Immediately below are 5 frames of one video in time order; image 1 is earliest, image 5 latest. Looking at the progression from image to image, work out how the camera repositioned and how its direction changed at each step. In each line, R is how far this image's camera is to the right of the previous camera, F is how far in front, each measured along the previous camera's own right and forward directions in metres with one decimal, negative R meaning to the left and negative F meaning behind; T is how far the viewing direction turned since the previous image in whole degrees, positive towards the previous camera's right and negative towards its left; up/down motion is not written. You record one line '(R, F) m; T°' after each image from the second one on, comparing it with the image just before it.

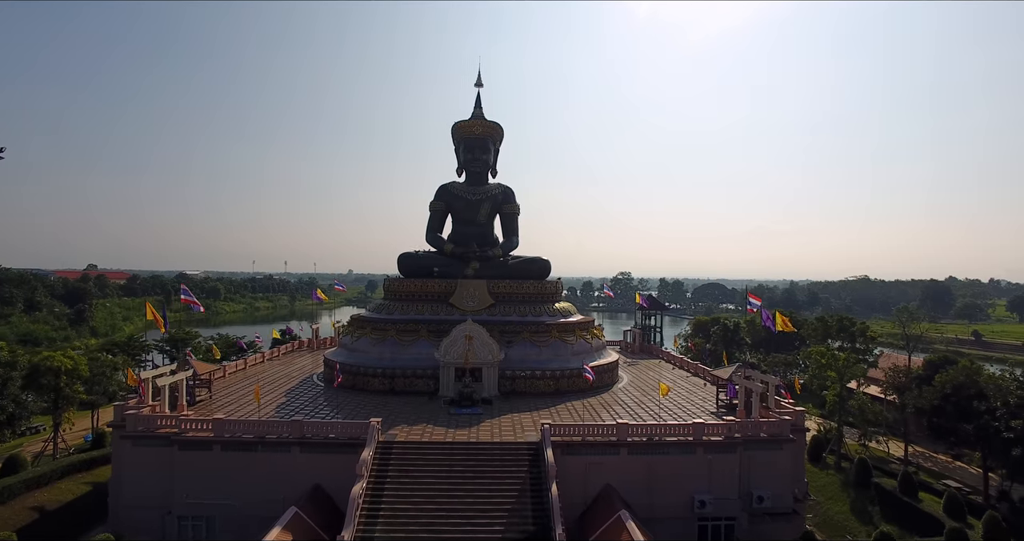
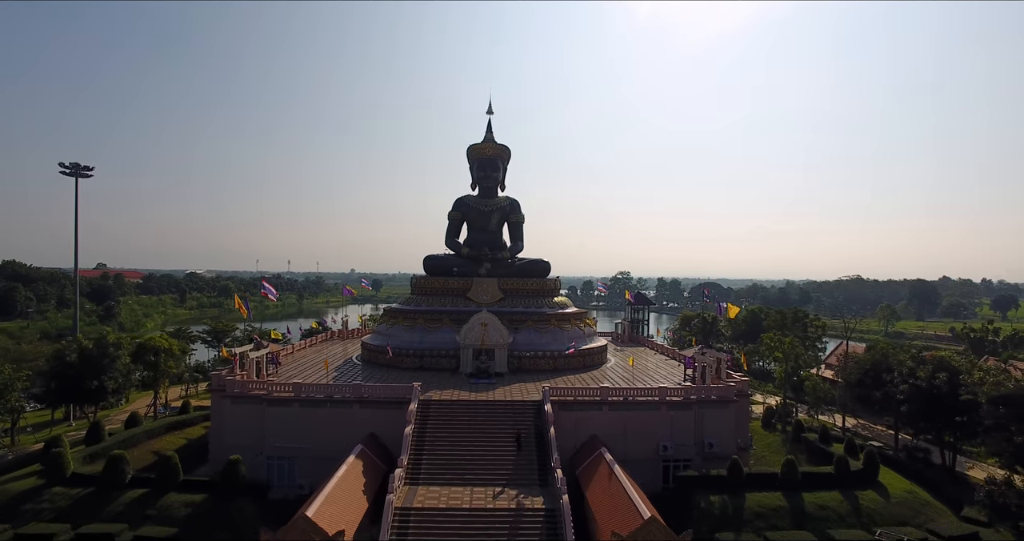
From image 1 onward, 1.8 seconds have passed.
(-0.3, -4.6) m; 0°
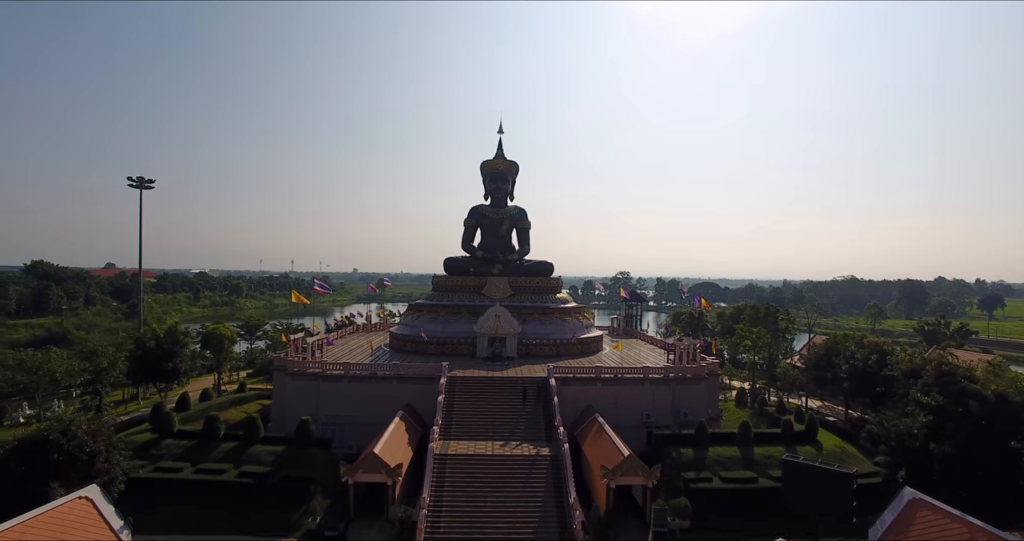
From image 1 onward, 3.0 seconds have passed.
(-0.4, -4.2) m; 0°
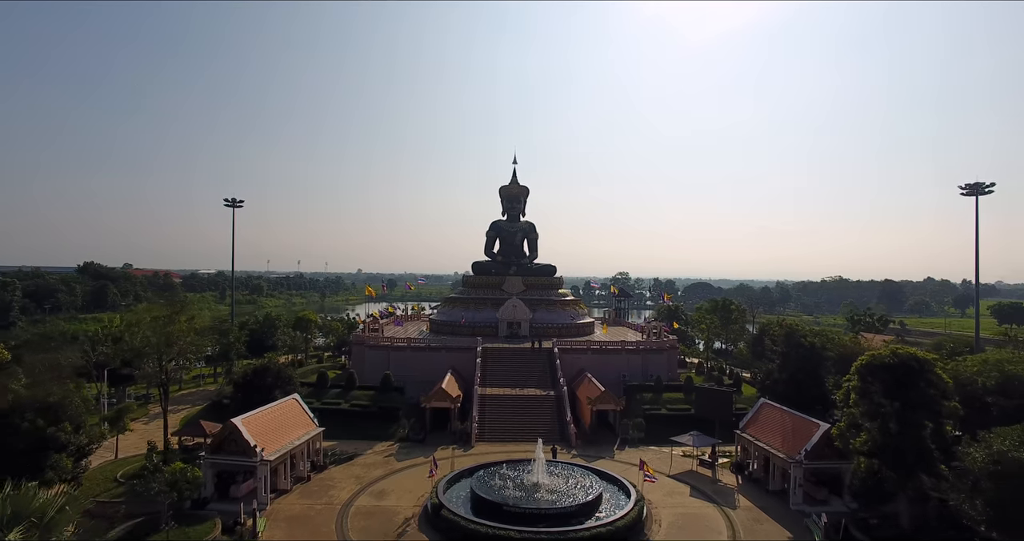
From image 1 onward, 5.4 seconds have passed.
(-0.8, -9.2) m; 0°
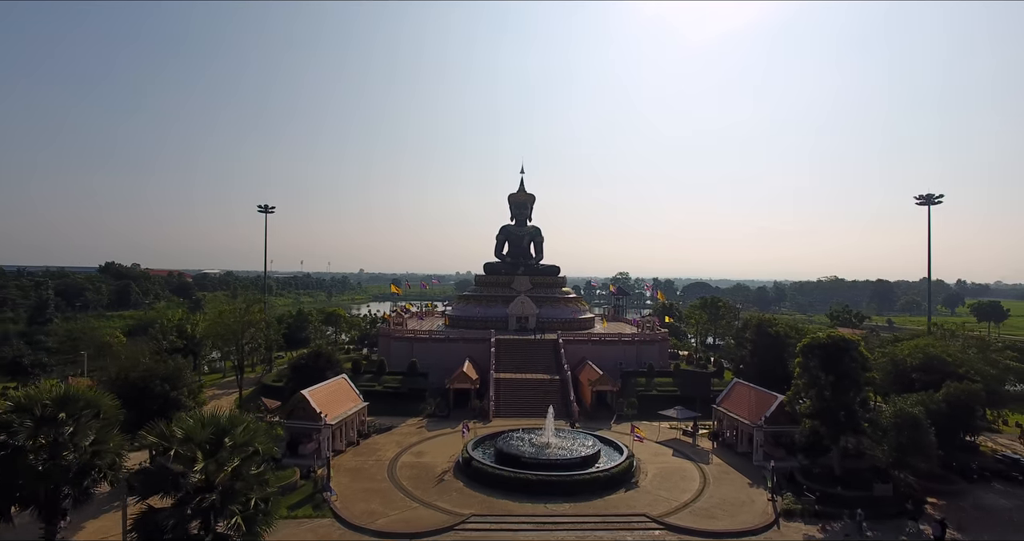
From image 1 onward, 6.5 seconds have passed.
(-0.6, -4.2) m; 0°
